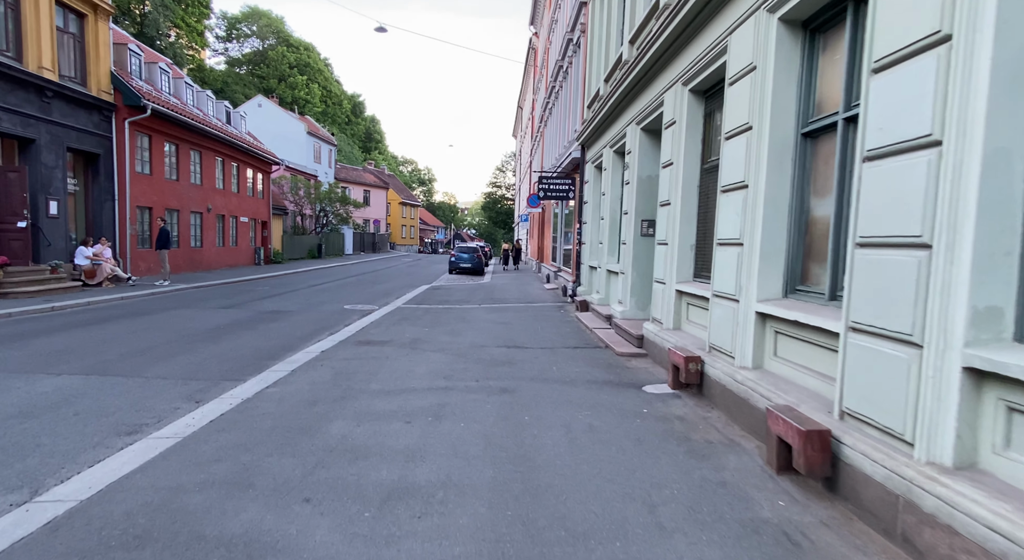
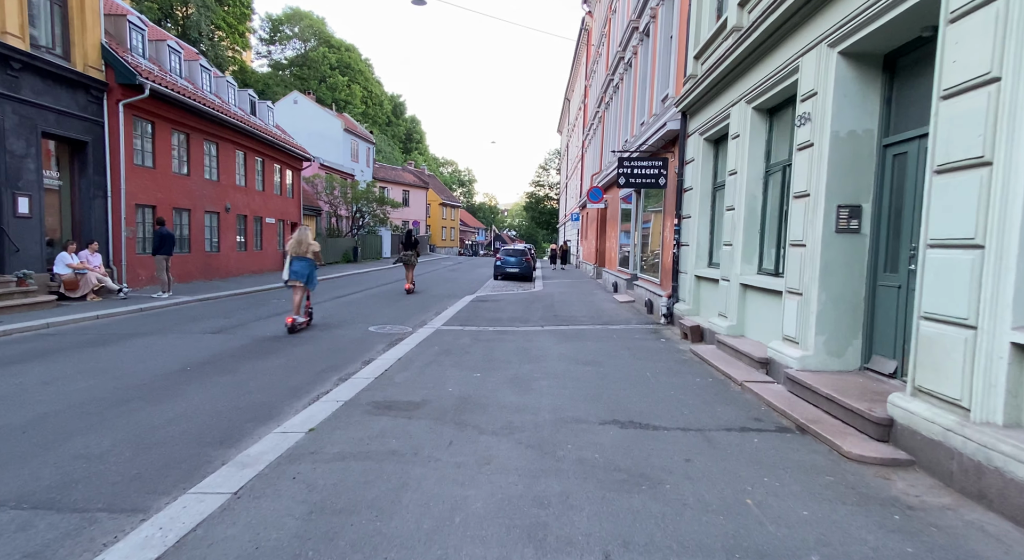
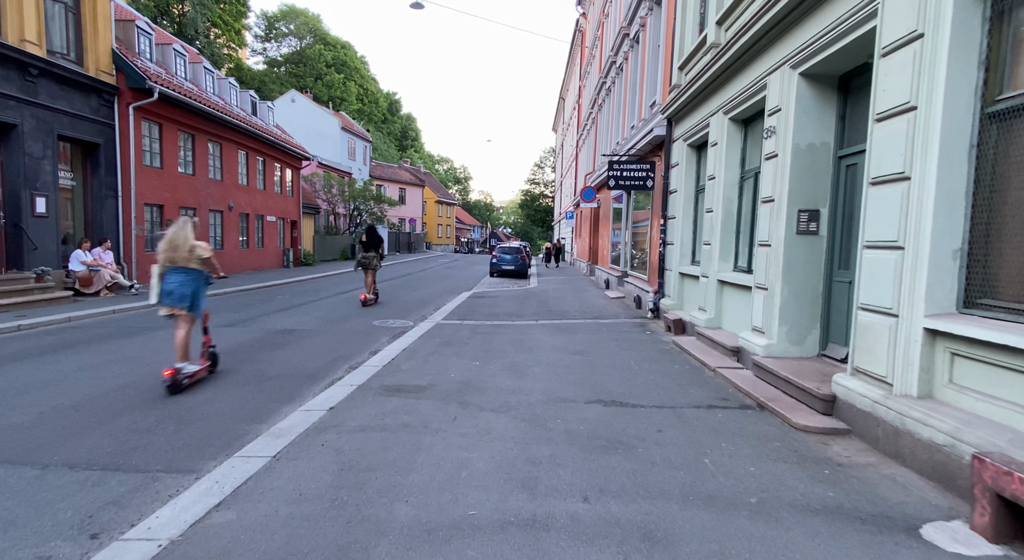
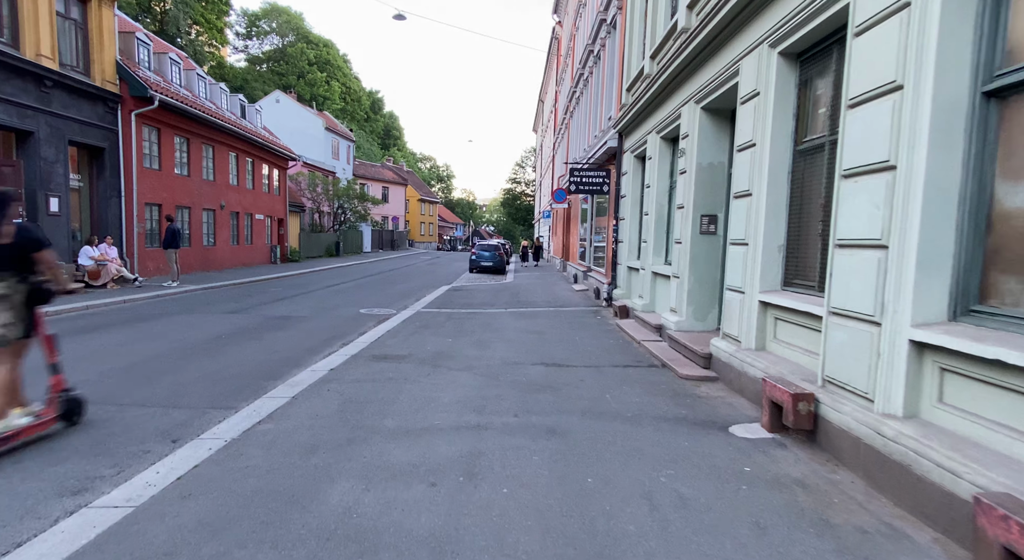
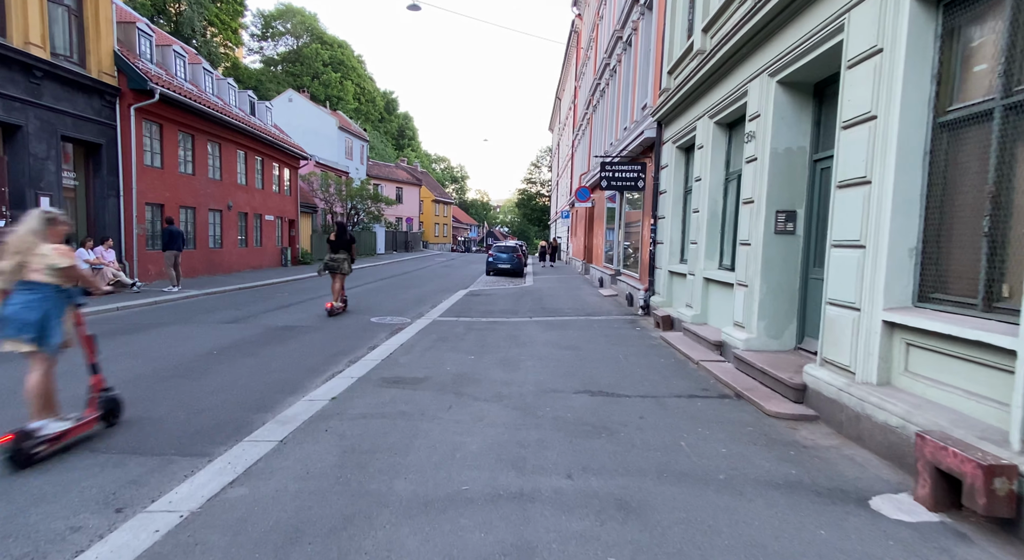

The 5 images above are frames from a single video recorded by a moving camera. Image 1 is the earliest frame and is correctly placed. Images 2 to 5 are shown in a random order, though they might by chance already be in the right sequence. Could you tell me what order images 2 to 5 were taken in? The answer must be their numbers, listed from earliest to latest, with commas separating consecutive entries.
4, 5, 3, 2
